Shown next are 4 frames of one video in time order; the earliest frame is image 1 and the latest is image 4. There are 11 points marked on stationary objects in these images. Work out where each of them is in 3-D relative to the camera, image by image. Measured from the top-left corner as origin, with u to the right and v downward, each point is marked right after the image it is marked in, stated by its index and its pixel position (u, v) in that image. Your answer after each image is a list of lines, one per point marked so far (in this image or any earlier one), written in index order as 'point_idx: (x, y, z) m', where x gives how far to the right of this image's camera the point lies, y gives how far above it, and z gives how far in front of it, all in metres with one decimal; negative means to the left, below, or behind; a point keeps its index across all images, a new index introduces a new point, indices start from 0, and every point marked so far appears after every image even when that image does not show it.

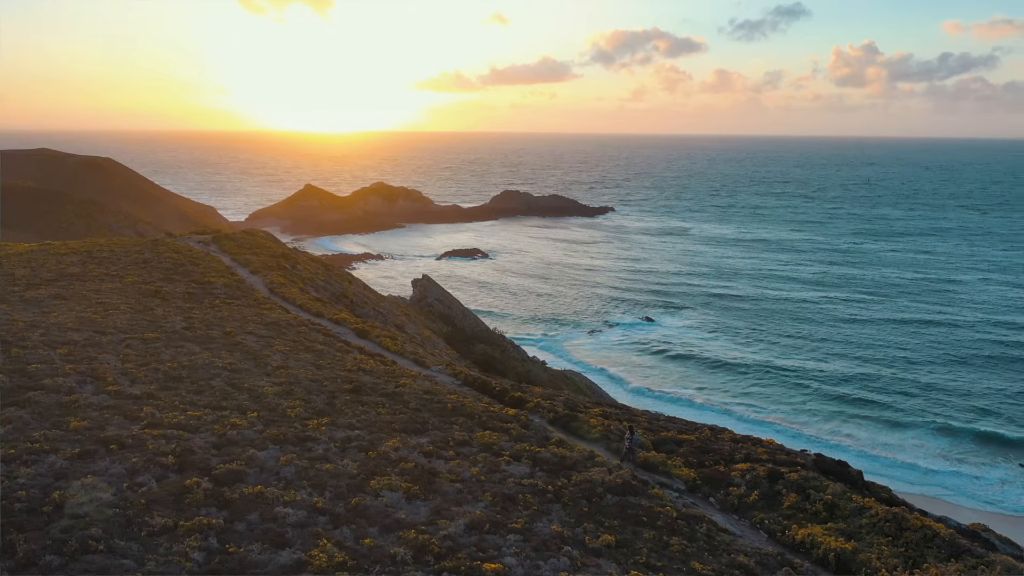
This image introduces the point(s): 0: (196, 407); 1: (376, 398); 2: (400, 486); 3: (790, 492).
0: (-3.2, -1.2, +8.7) m
1: (-1.5, -1.2, +9.5) m
2: (-0.9, -1.7, +7.2) m
3: (+2.7, -1.9, +8.0) m
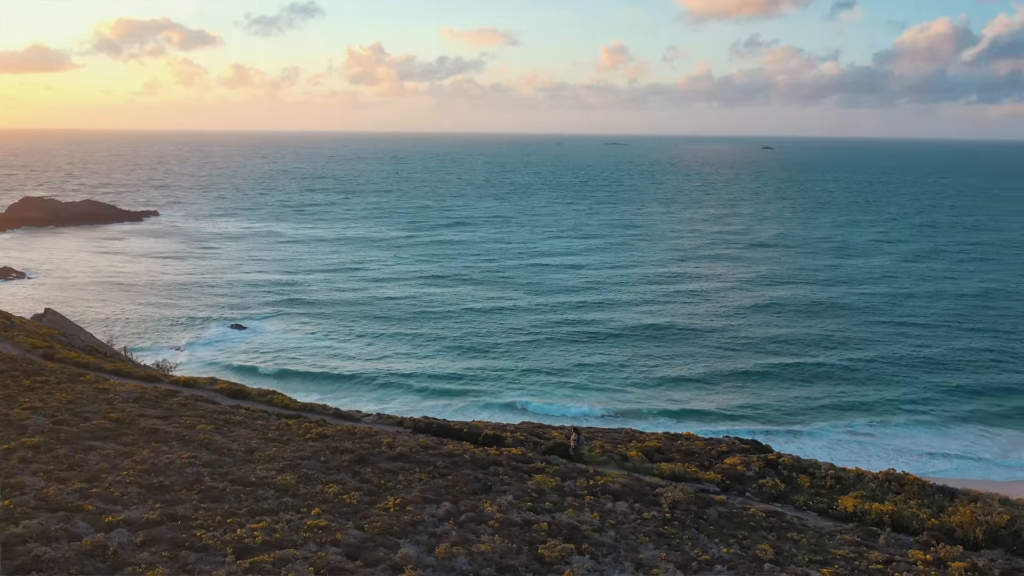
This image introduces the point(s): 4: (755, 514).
0: (-2.2, -1.9, +7.2) m
1: (-1.2, -1.8, +8.8) m
2: (+0.5, -2.1, +7.1) m
3: (+3.2, -2.1, +9.6) m
4: (+2.4, -2.2, +8.5) m
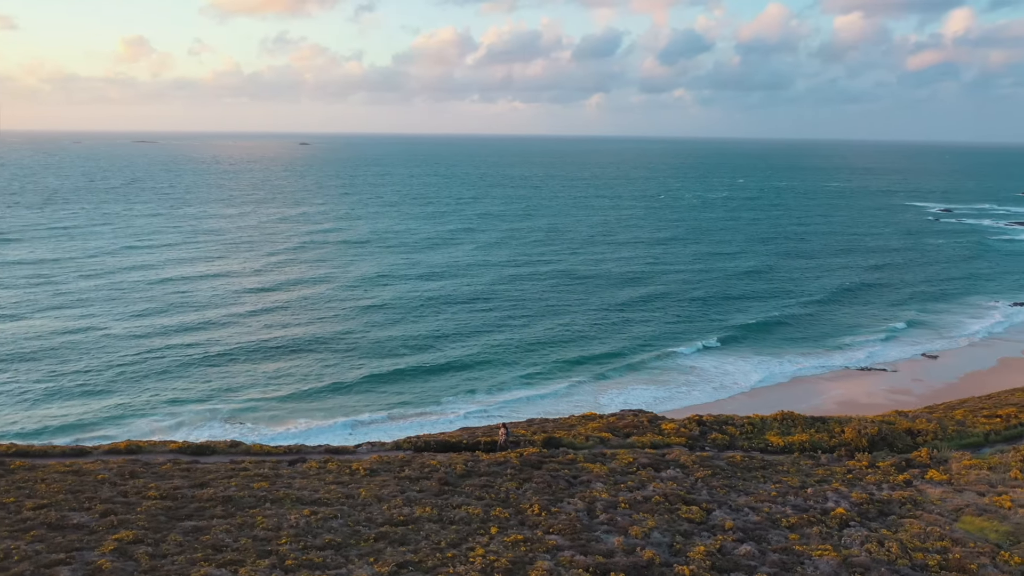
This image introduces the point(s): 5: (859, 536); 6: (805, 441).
0: (-0.5, -2.3, +7.6) m
1: (-0.4, -2.1, +9.4) m
2: (+1.9, -2.2, +8.8) m
3: (+3.0, -2.0, +12.3) m
4: (+2.9, -2.2, +10.9) m
5: (+3.3, -2.4, +8.3) m
6: (+4.0, -2.1, +11.7) m
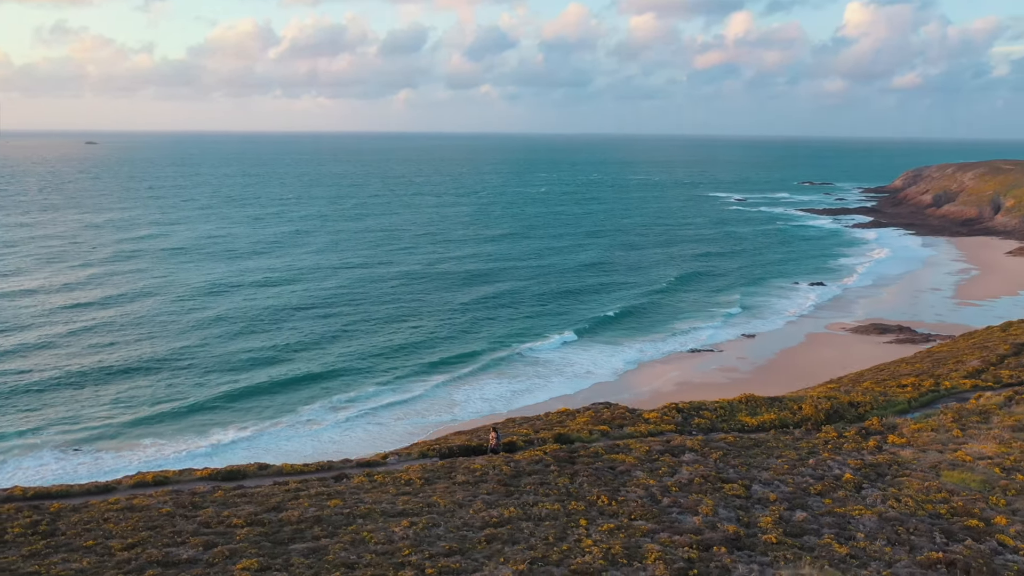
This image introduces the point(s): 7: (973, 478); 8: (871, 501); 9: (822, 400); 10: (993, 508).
0: (+0.5, -2.4, +8.1) m
1: (+0.2, -2.2, +10.0) m
2: (+2.6, -2.2, +9.9) m
3: (+2.9, -1.9, +13.5) m
4: (+3.1, -2.1, +12.1) m
5: (+4.1, -2.3, +9.7) m
6: (+4.0, -2.0, +13.2) m
7: (+5.4, -2.3, +10.3) m
8: (+3.9, -2.3, +9.5) m
9: (+5.1, -1.8, +14.3) m
10: (+5.2, -2.4, +9.4) m
